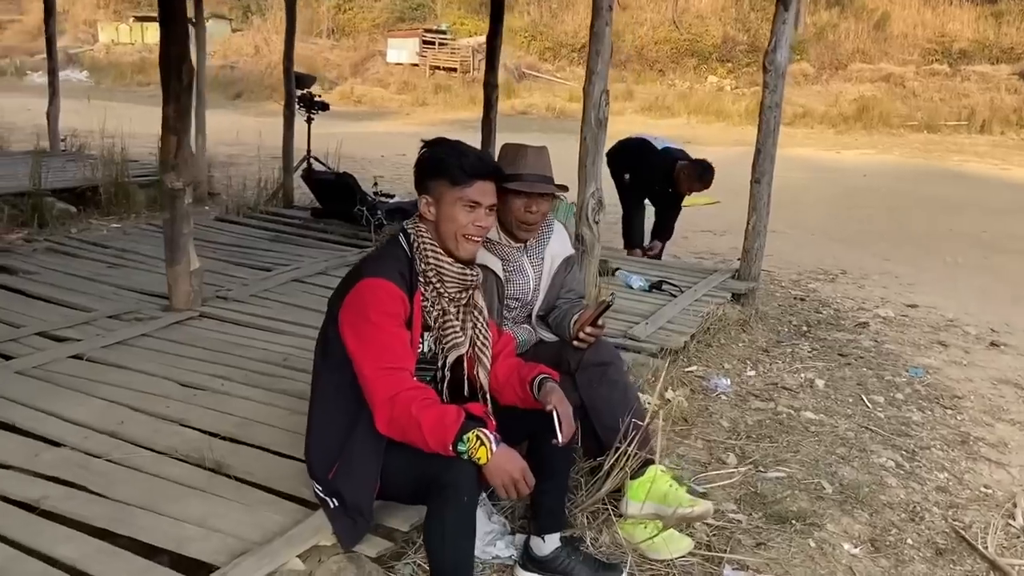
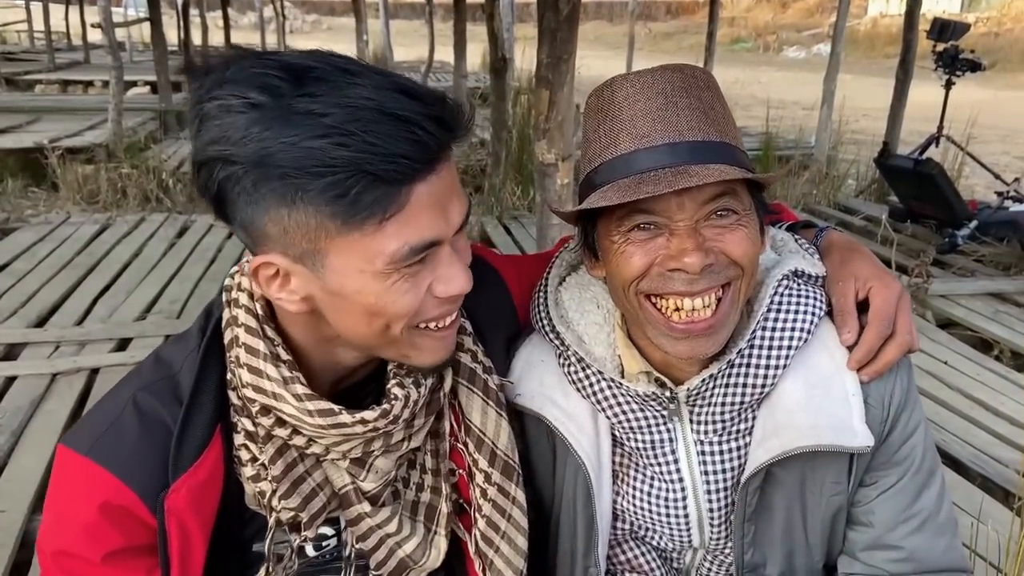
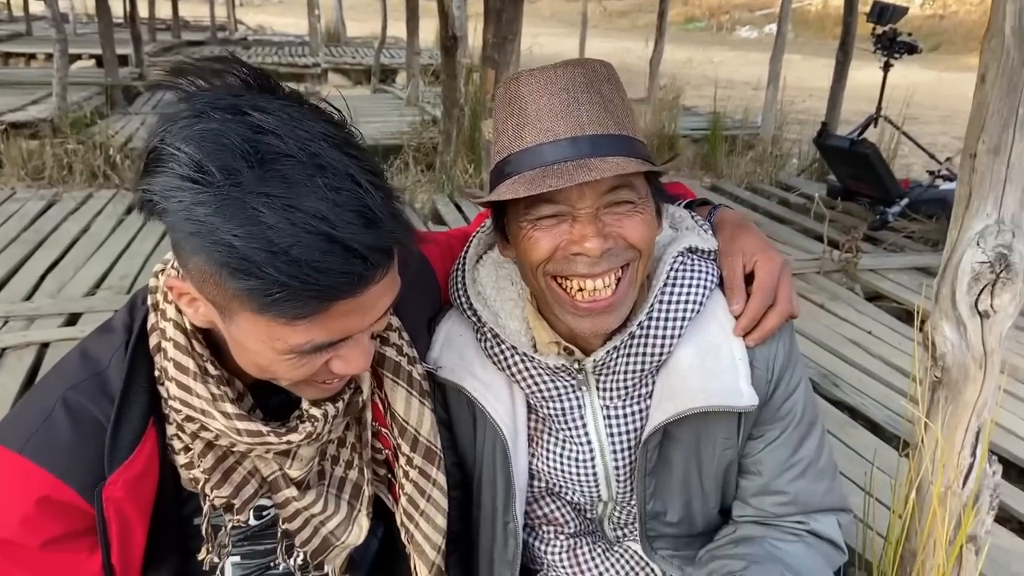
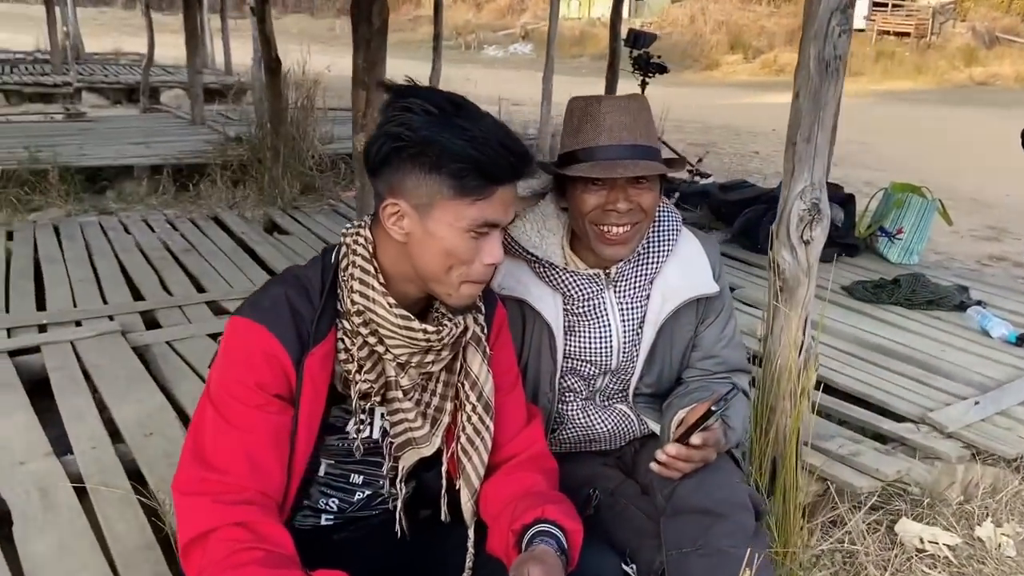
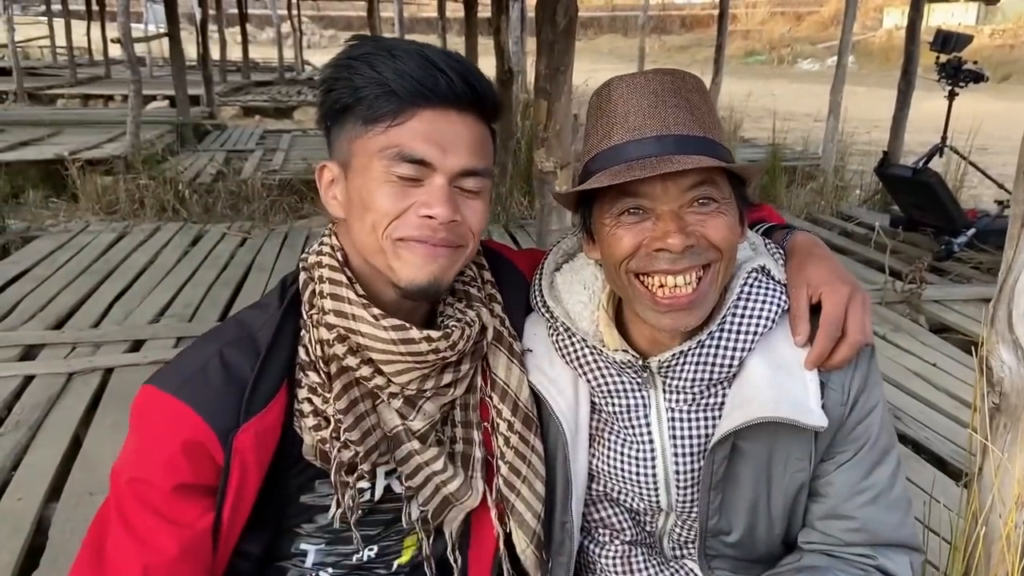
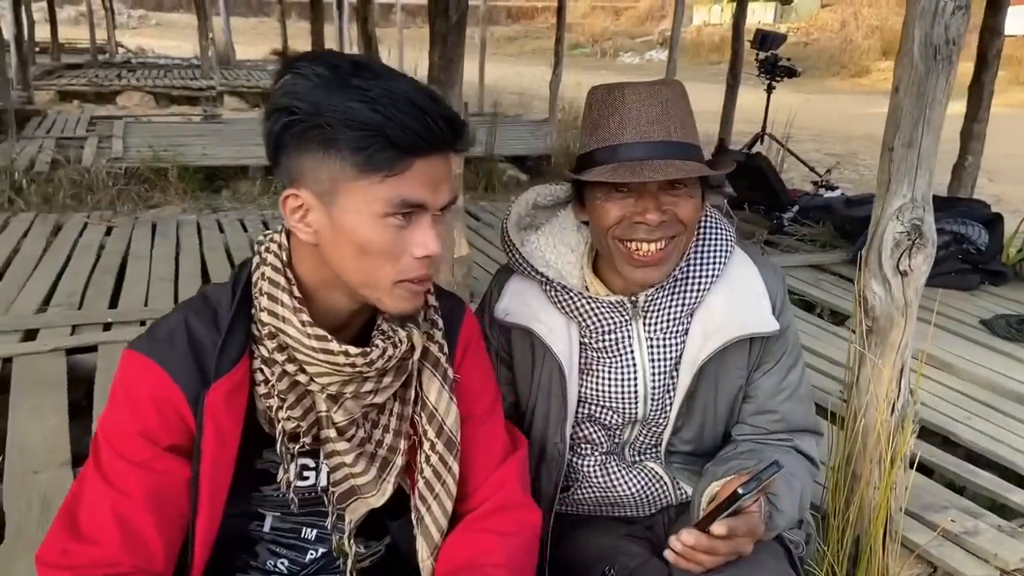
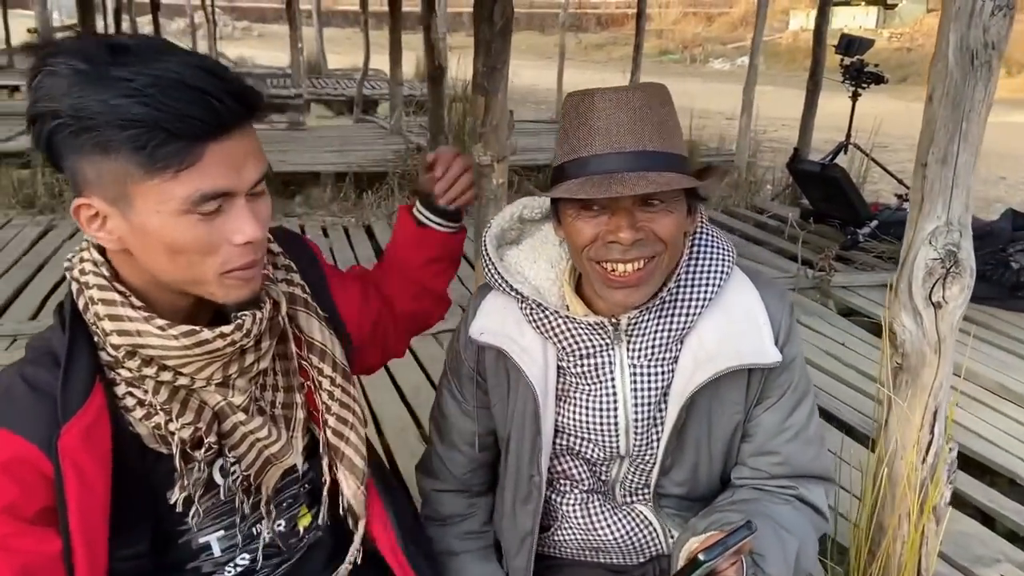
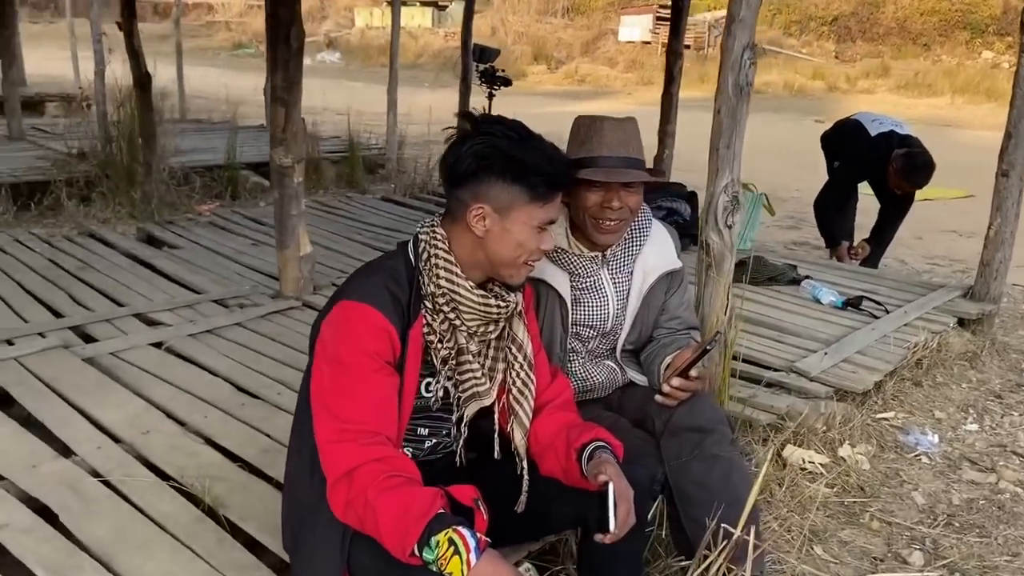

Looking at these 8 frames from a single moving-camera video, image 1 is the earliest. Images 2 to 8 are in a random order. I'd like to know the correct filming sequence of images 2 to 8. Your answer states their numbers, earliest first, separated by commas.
8, 4, 6, 7, 5, 2, 3
